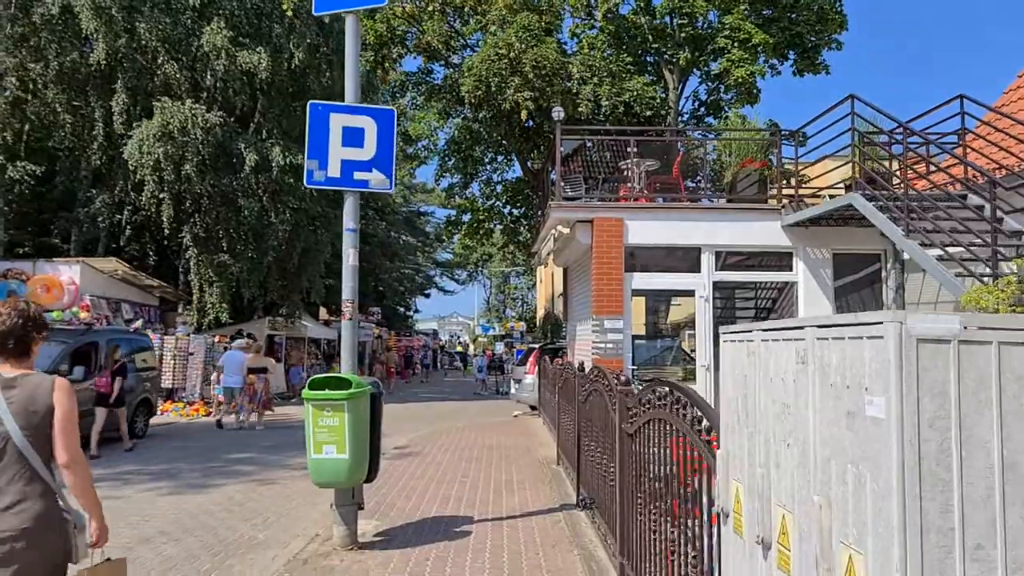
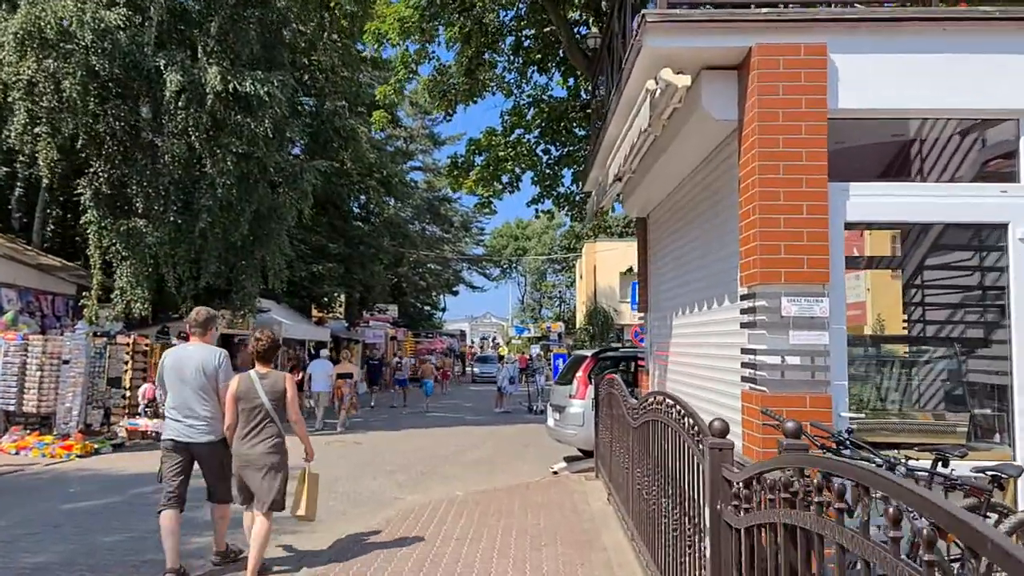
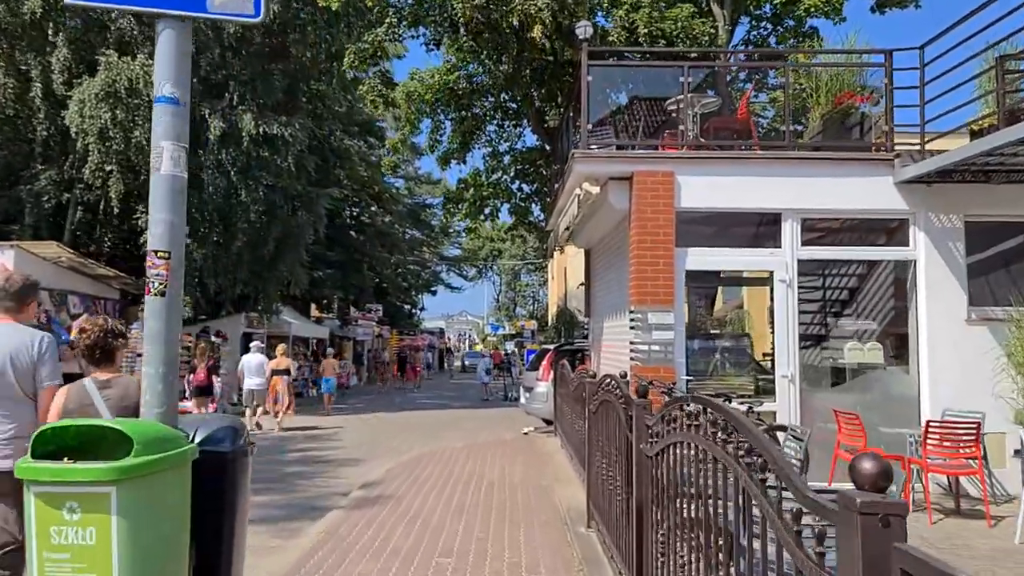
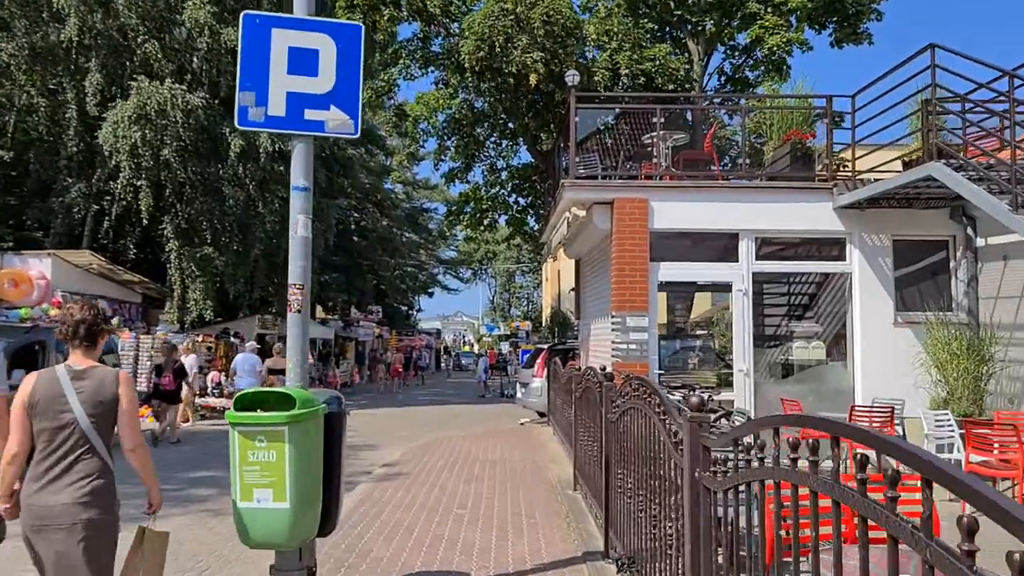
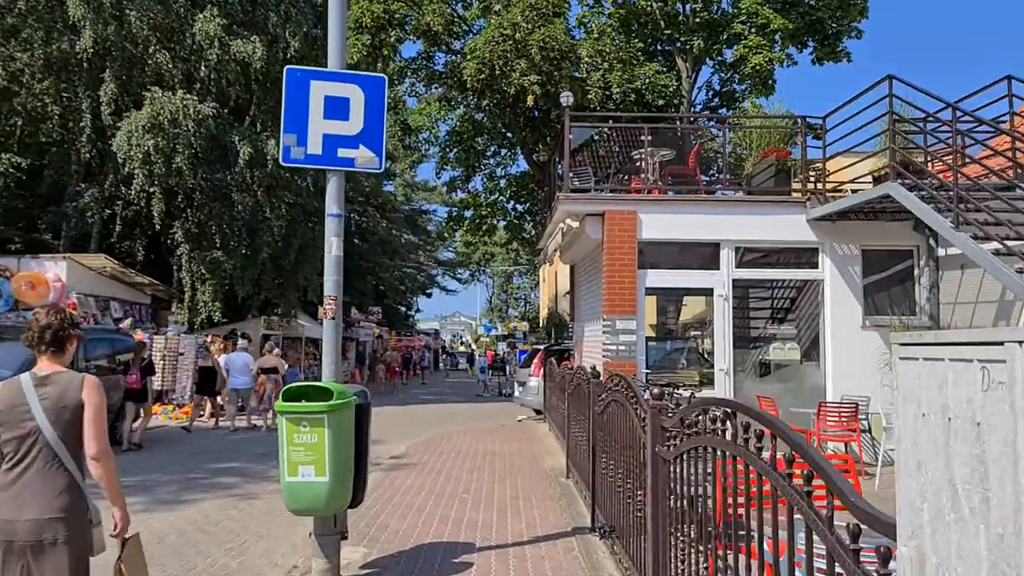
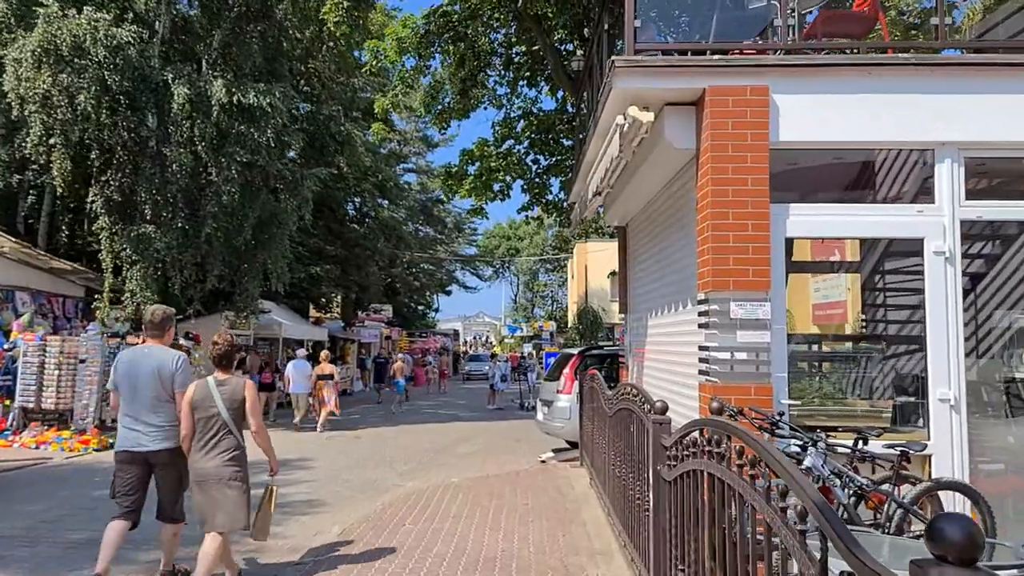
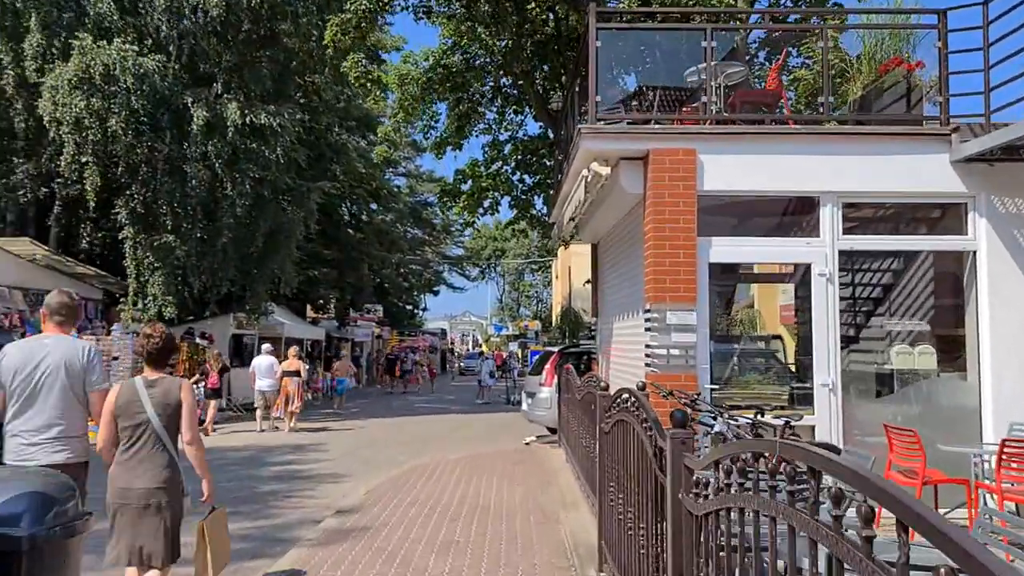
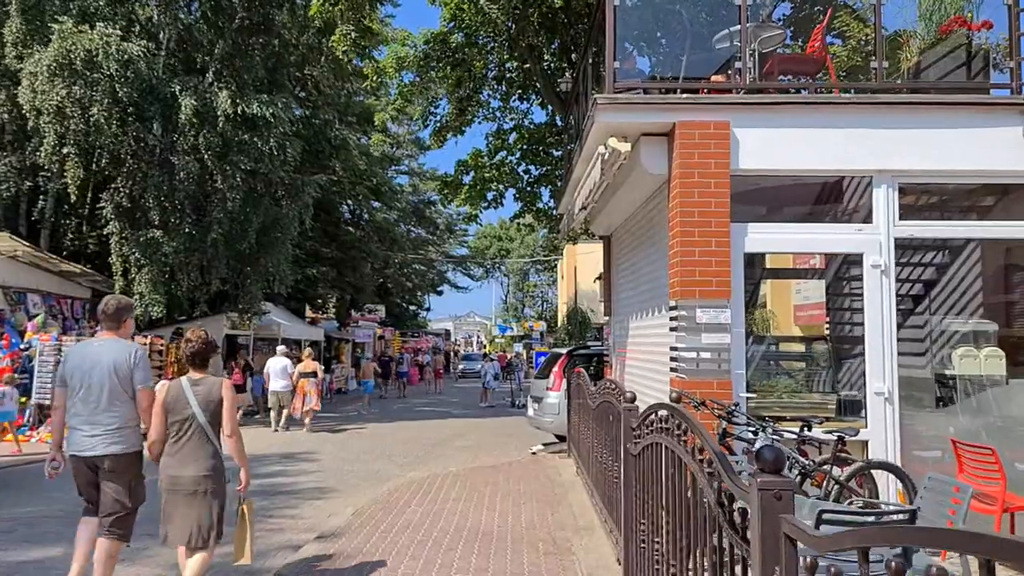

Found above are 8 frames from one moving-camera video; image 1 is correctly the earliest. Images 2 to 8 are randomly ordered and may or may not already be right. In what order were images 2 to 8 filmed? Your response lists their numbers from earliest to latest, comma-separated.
5, 4, 3, 7, 8, 6, 2
